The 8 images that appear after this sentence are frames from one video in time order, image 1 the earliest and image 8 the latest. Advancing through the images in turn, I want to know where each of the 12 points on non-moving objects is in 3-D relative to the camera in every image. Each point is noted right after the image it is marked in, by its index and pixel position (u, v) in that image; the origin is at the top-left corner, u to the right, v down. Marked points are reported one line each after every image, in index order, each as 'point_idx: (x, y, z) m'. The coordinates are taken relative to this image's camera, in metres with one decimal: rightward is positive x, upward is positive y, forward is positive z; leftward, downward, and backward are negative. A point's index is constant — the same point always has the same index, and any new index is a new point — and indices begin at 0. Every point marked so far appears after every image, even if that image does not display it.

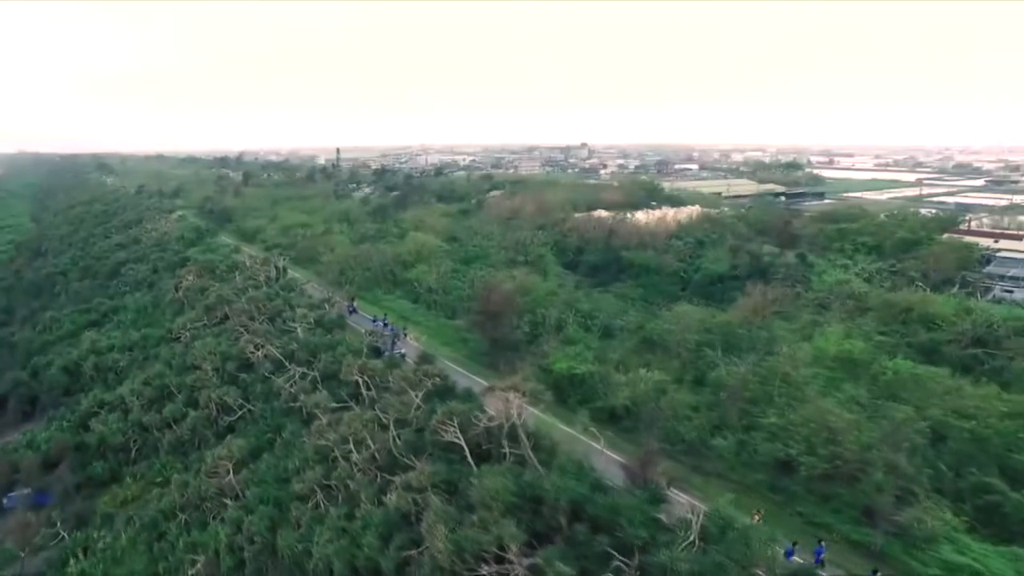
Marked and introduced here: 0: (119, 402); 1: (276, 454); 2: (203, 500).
0: (-11.7, -3.4, +19.4) m
1: (-5.5, -3.8, +15.0) m
2: (-6.8, -4.7, +14.3) m
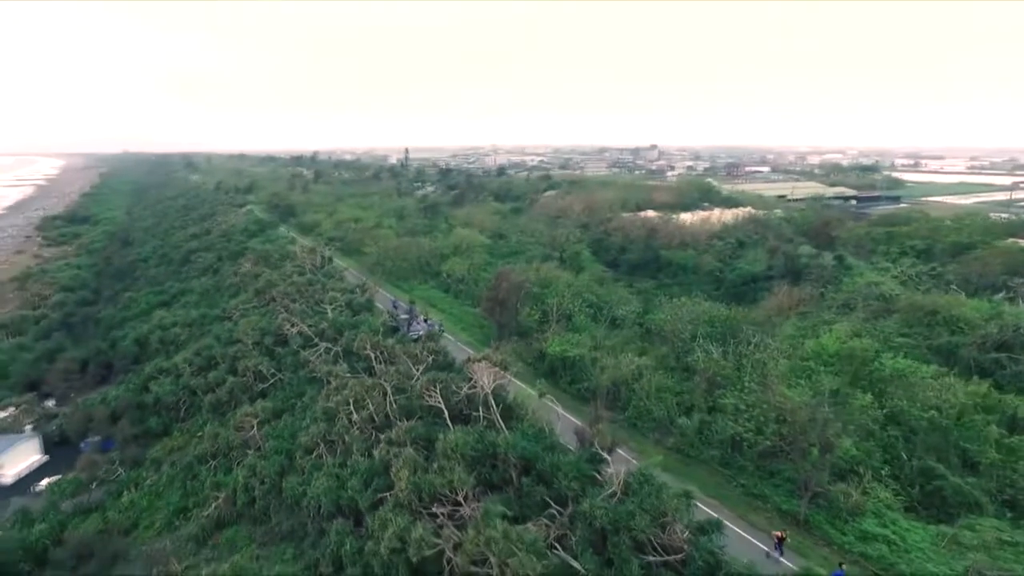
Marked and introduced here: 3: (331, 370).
0: (-11.6, -2.8, +22.2) m
1: (-5.8, -3.3, +17.2) m
2: (-7.2, -4.1, +16.6) m
3: (-5.1, -2.3, +18.4) m
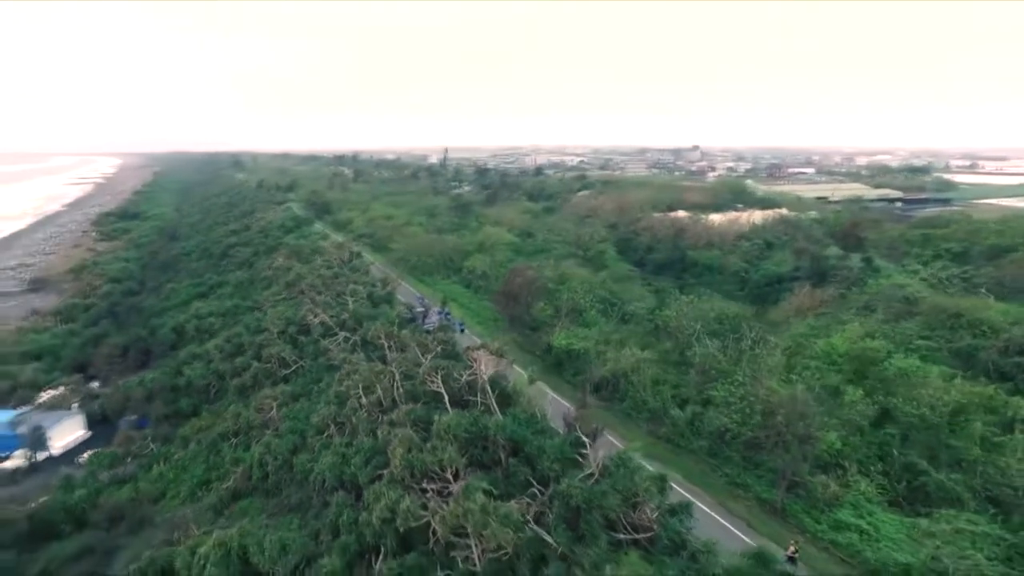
0: (-11.1, -2.4, +23.6) m
1: (-5.7, -3.1, +18.3) m
2: (-7.2, -3.9, +17.8) m
3: (-5.0, -2.1, +19.4) m
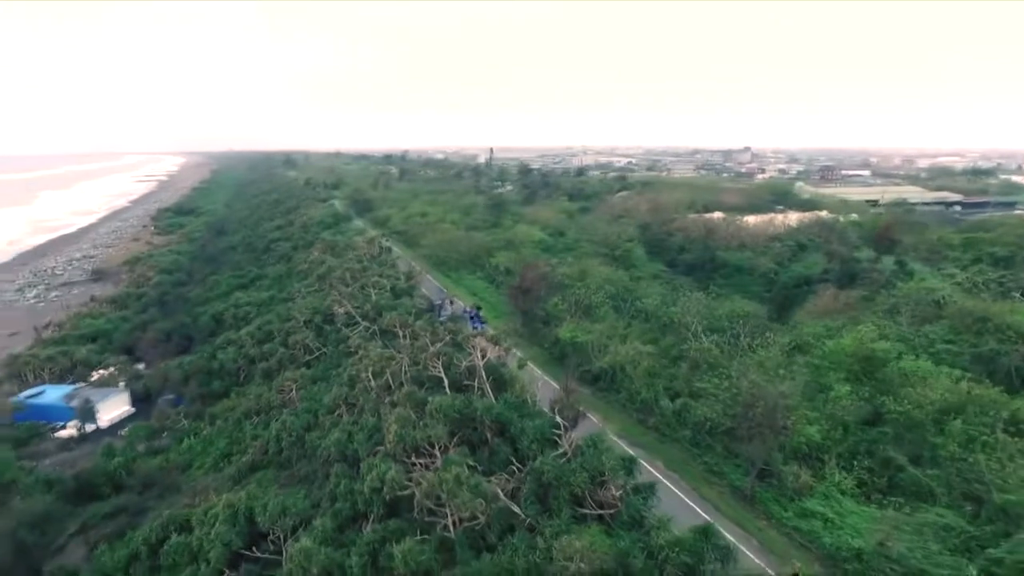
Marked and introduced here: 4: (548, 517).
0: (-10.6, -2.0, +25.2) m
1: (-5.6, -2.8, +19.5) m
2: (-7.1, -3.5, +19.1) m
3: (-4.8, -1.8, +20.6) m
4: (+0.6, -4.0, +11.2) m
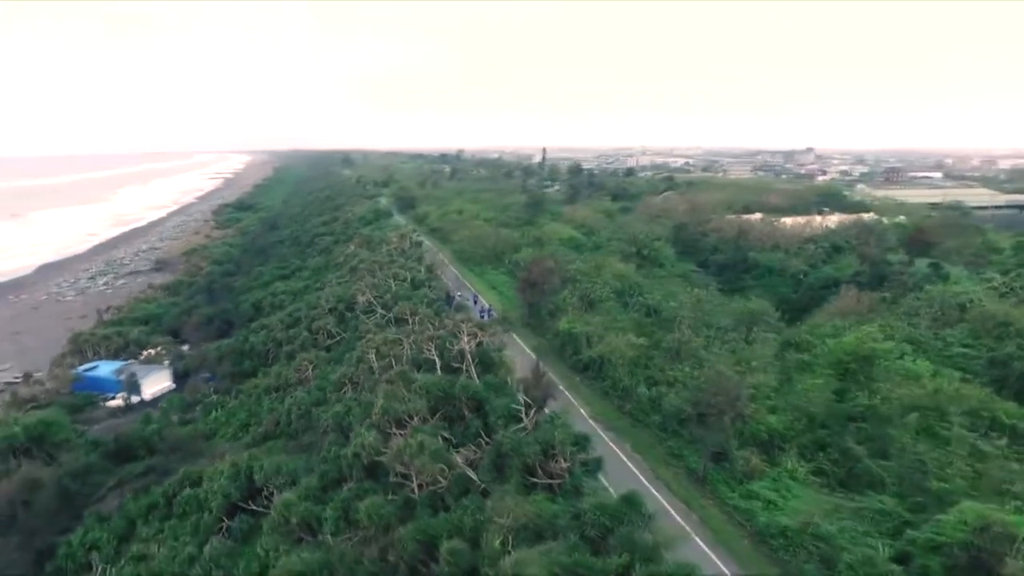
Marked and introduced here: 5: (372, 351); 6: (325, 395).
0: (-10.1, -1.6, +27.3) m
1: (-5.7, -2.4, +21.2) m
2: (-7.3, -3.1, +20.9) m
3: (-4.7, -1.4, +22.2) m
4: (-0.2, -3.7, +12.3) m
5: (-4.3, -1.9, +19.6) m
6: (-5.5, -3.1, +18.9) m
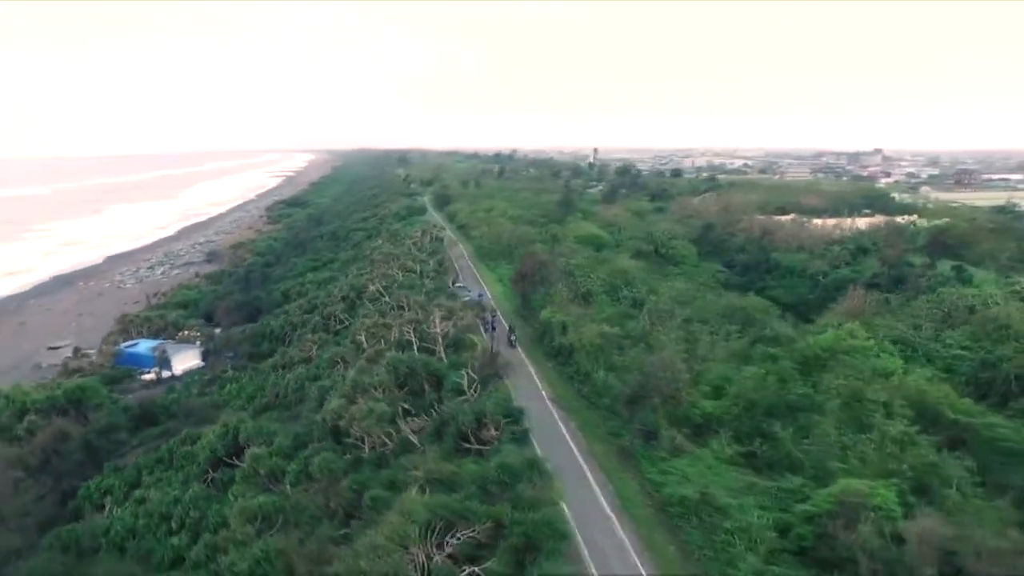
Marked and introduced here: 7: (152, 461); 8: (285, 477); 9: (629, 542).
0: (-10.1, -1.0, +29.6) m
1: (-6.2, -2.0, +23.1) m
2: (-7.8, -2.7, +23.0) m
3: (-5.2, -1.0, +24.0) m
4: (-1.6, -3.4, +13.8) m
5: (-4.9, -1.5, +21.4) m
6: (-6.3, -2.7, +20.9) m
7: (-9.9, -4.8, +17.8) m
8: (-5.1, -4.2, +14.4) m
9: (+1.9, -4.1, +11.5) m
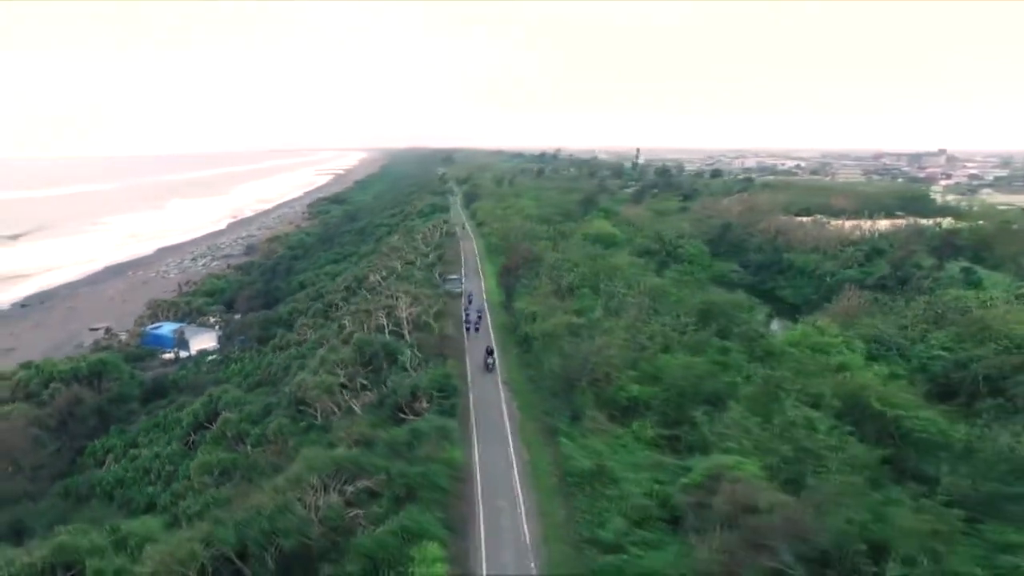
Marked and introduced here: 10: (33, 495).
0: (-10.4, -0.5, +31.8) m
1: (-7.1, -1.6, +25.1) m
2: (-8.7, -2.2, +25.1) m
3: (-5.9, -0.6, +25.8) m
4: (-3.3, -3.1, +15.4) m
5: (-5.9, -1.1, +23.2) m
6: (-7.3, -2.3, +22.8) m
7: (-11.2, -4.3, +20.0) m
8: (-6.7, -3.8, +16.3) m
9: (+0.1, -3.8, +12.8) m
10: (-13.1, -5.6, +17.6) m
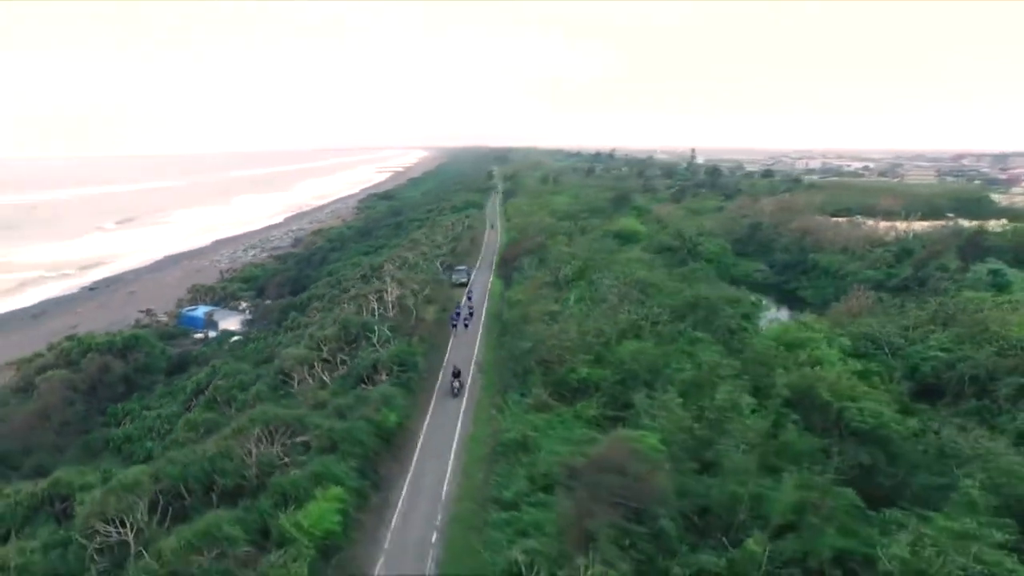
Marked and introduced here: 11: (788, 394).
0: (-9.9, +0.1, +34.0) m
1: (-7.3, -1.0, +26.9) m
2: (-8.9, -1.6, +27.1) m
3: (-6.1, -0.1, +27.6) m
4: (-4.5, -2.6, +16.9) m
5: (-6.3, -0.6, +25.0) m
6: (-7.8, -1.7, +24.7) m
7: (-12.0, -3.6, +22.3) m
8: (-7.8, -3.3, +18.2) m
9: (-1.4, -3.4, +14.0) m
10: (-14.1, -4.9, +20.1) m
11: (+7.4, -2.8, +17.3) m
